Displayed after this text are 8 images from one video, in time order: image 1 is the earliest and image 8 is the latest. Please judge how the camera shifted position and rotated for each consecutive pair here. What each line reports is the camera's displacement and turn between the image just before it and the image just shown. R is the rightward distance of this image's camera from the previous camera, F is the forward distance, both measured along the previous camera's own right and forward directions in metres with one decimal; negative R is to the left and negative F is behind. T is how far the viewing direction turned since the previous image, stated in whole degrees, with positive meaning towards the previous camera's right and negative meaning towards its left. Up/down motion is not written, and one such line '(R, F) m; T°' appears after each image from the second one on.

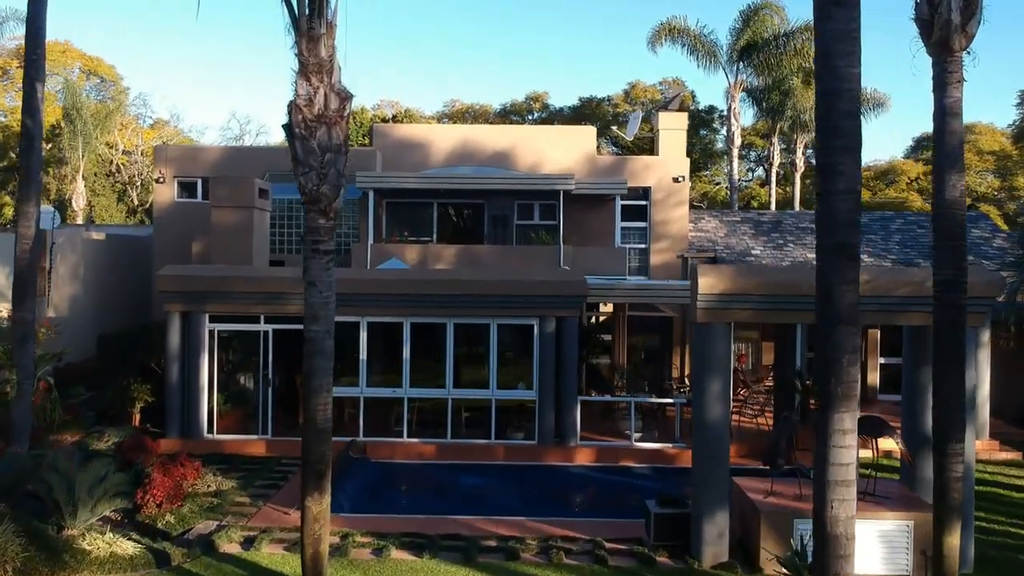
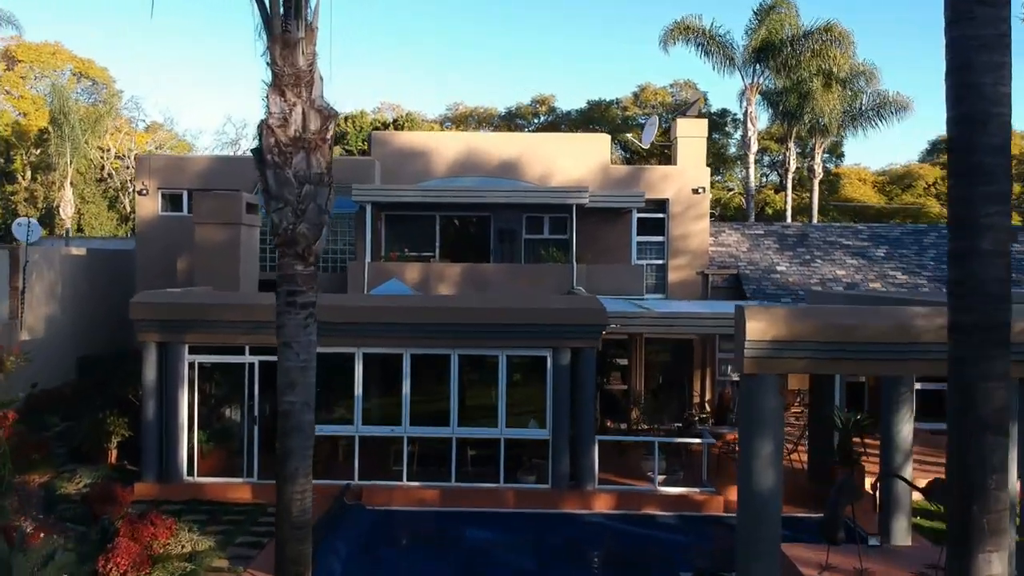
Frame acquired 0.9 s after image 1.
(-0.1, +1.5) m; 0°
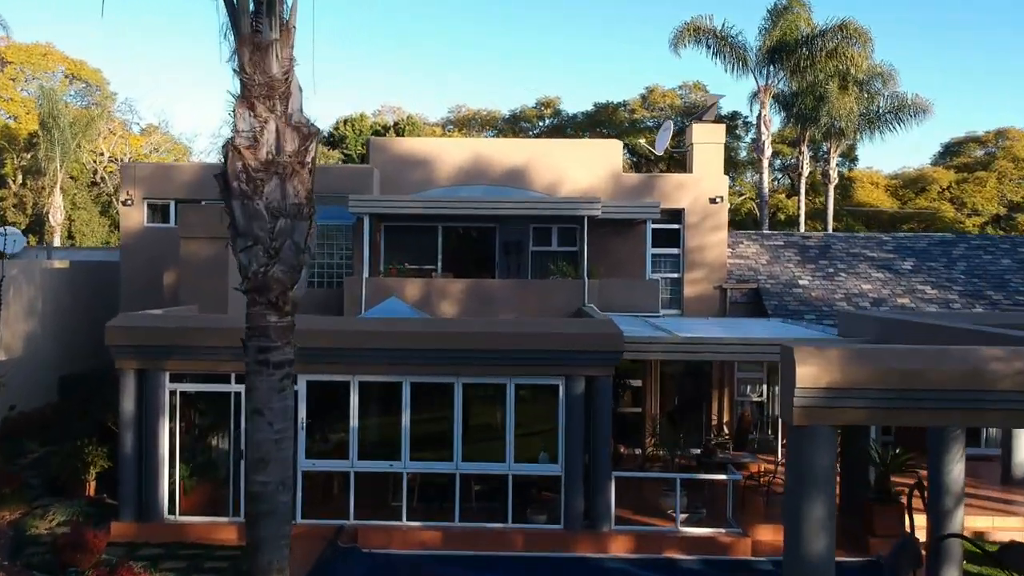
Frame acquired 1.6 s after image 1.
(-0.1, +1.2) m; 0°
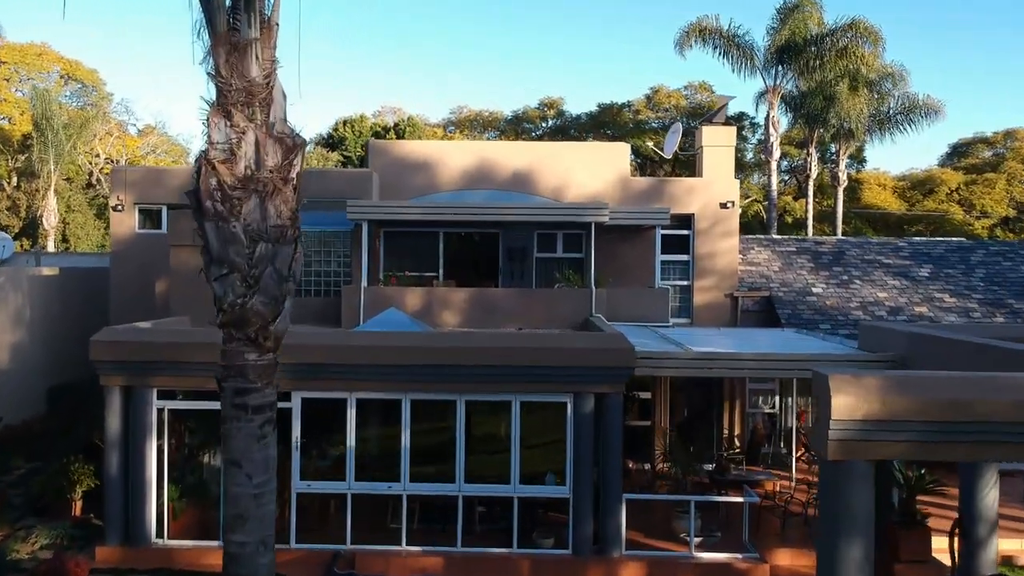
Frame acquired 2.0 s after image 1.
(0.0, +0.7) m; 0°
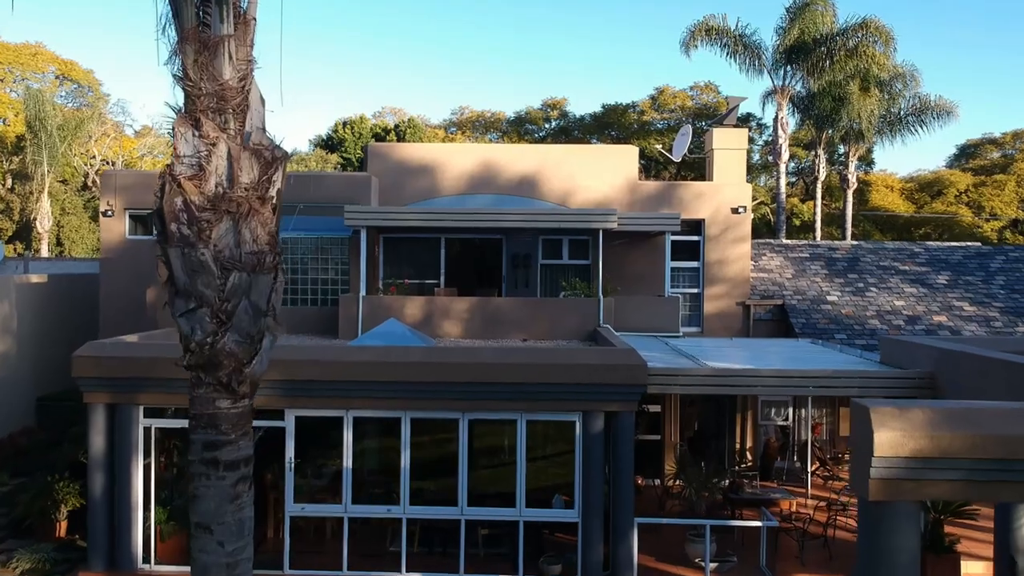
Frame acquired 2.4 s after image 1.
(0.0, +0.7) m; 0°
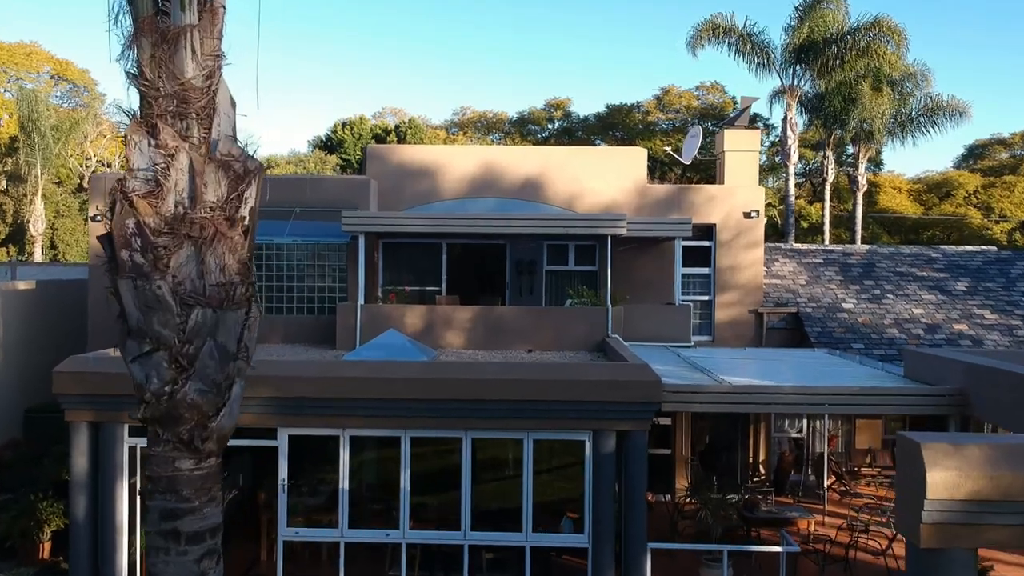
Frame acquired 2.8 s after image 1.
(-0.1, +0.7) m; 0°
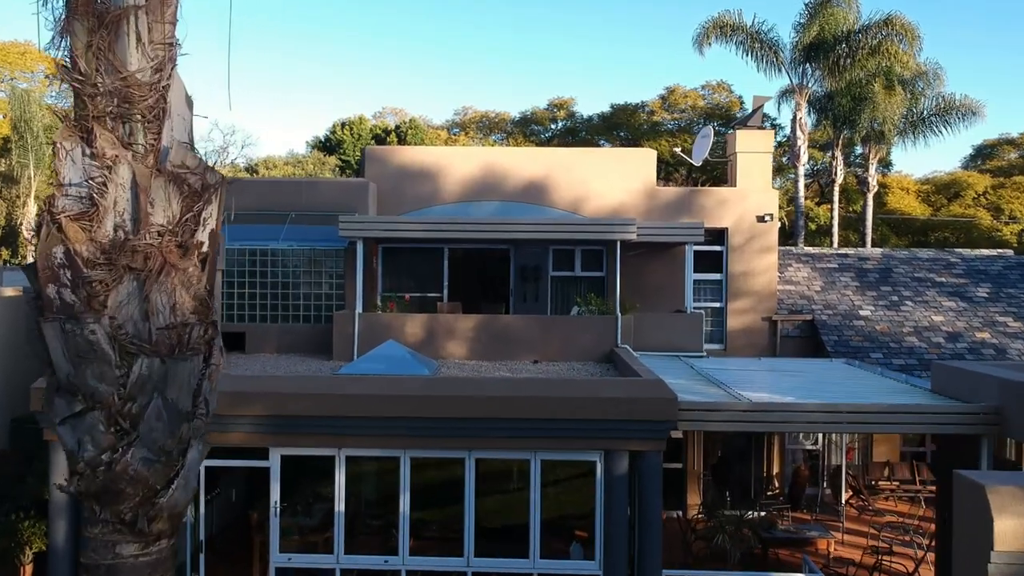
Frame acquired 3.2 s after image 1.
(-0.1, +0.7) m; 0°
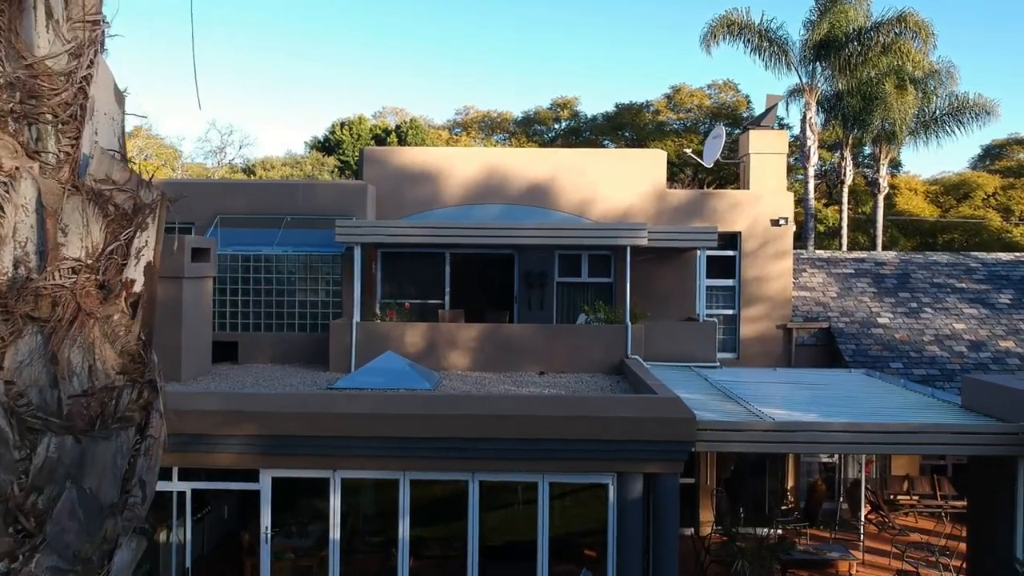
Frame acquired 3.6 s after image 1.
(0.0, +0.7) m; 0°
